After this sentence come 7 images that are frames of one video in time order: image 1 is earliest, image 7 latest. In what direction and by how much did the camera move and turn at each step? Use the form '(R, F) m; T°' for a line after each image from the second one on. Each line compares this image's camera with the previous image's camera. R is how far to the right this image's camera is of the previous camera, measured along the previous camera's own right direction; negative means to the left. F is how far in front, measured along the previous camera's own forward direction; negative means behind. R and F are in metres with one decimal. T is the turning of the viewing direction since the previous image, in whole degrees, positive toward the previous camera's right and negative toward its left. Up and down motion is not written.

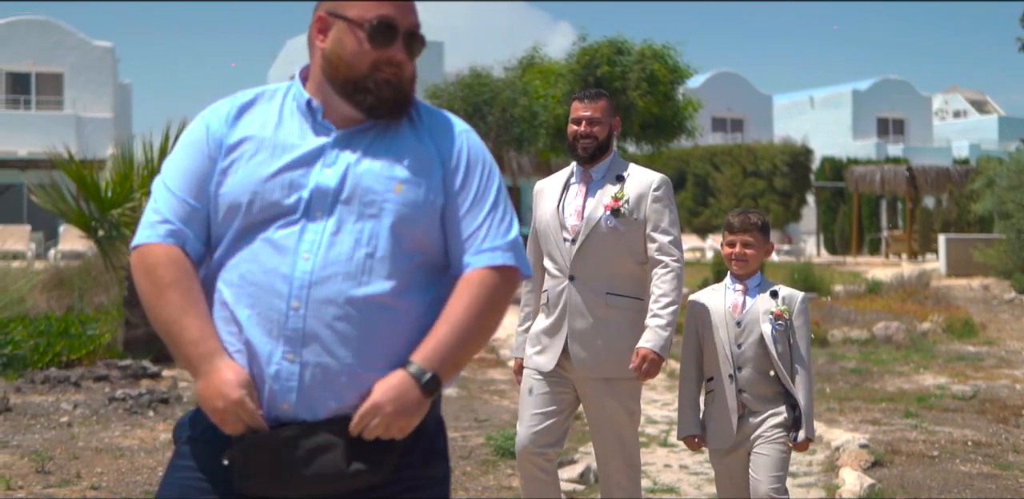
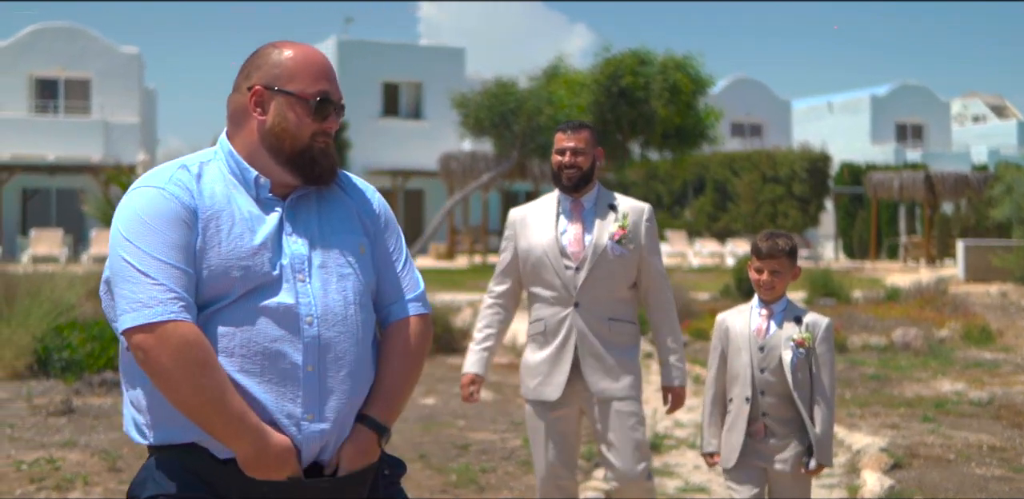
(-0.1, -0.4) m; -1°
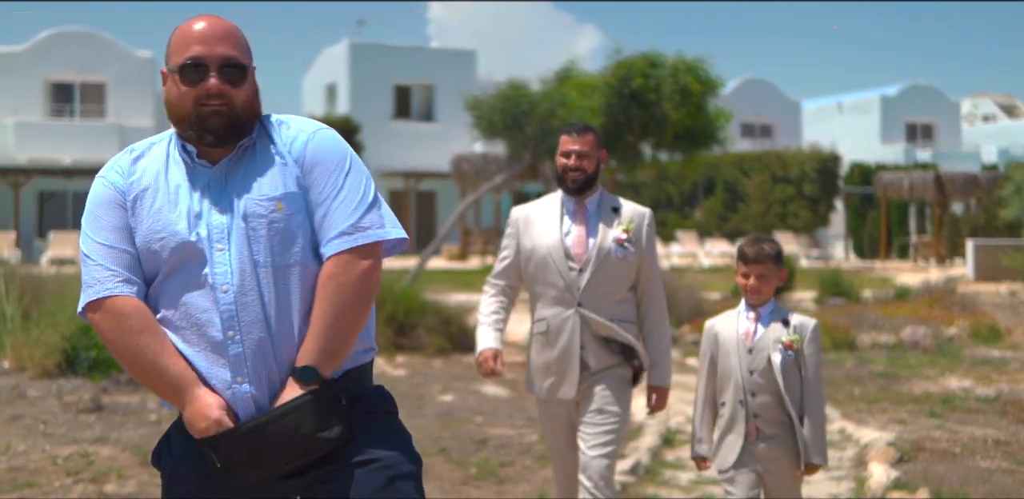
(0.0, -0.2) m; 0°
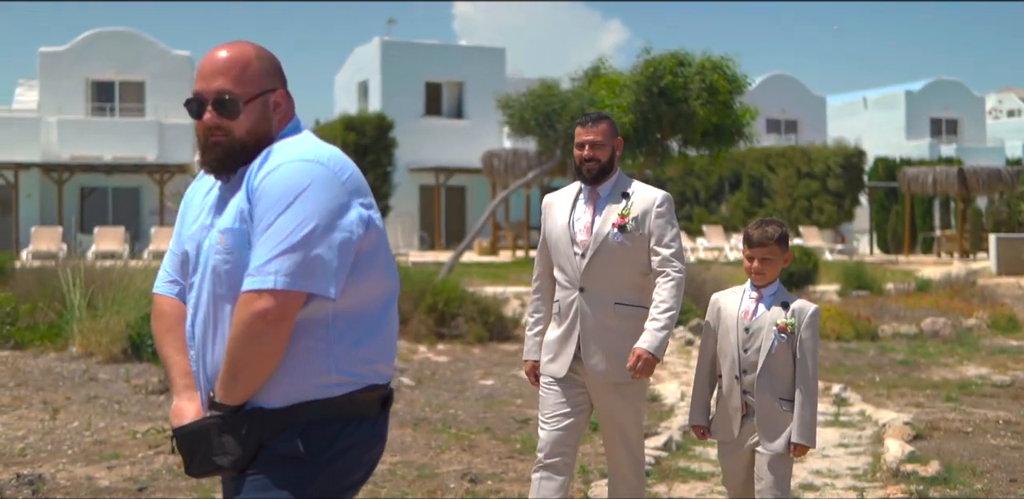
(-0.1, -0.6) m; -1°
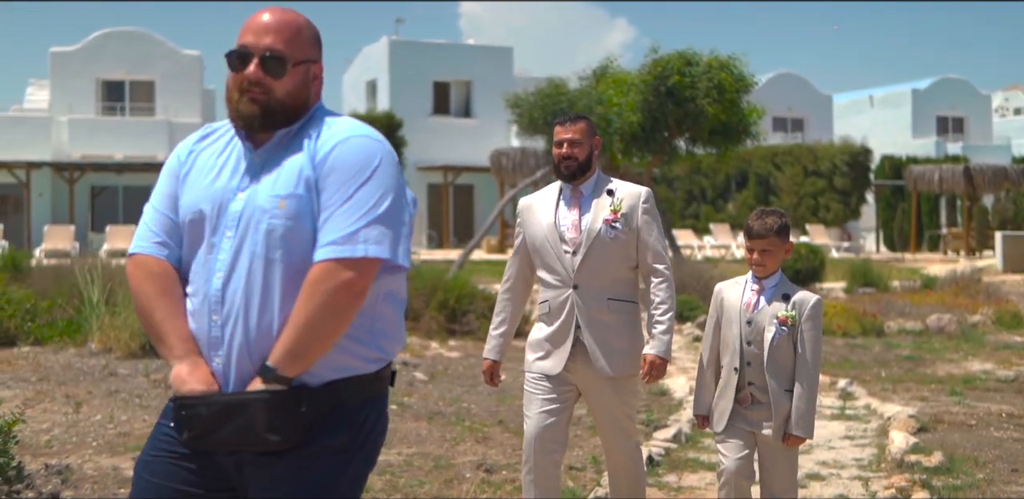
(0.0, -0.2) m; 0°
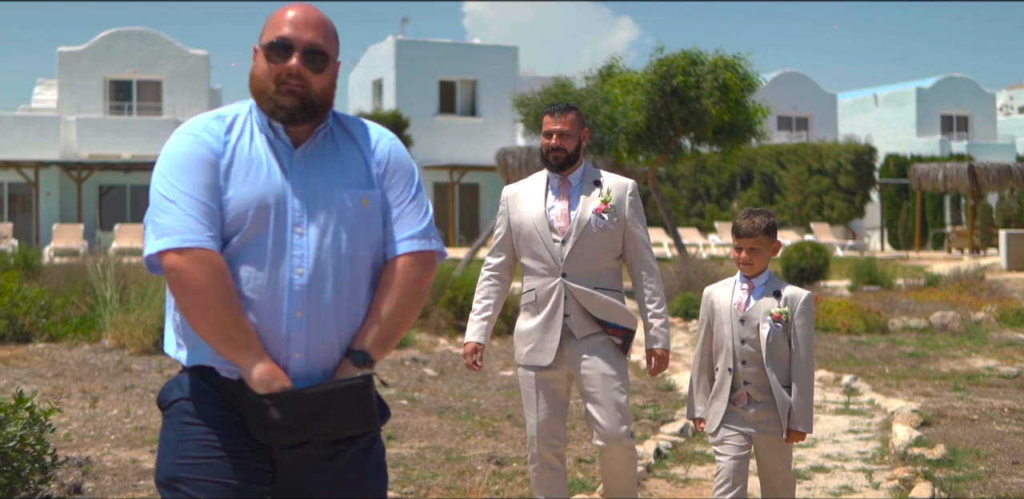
(0.0, -0.1) m; 0°
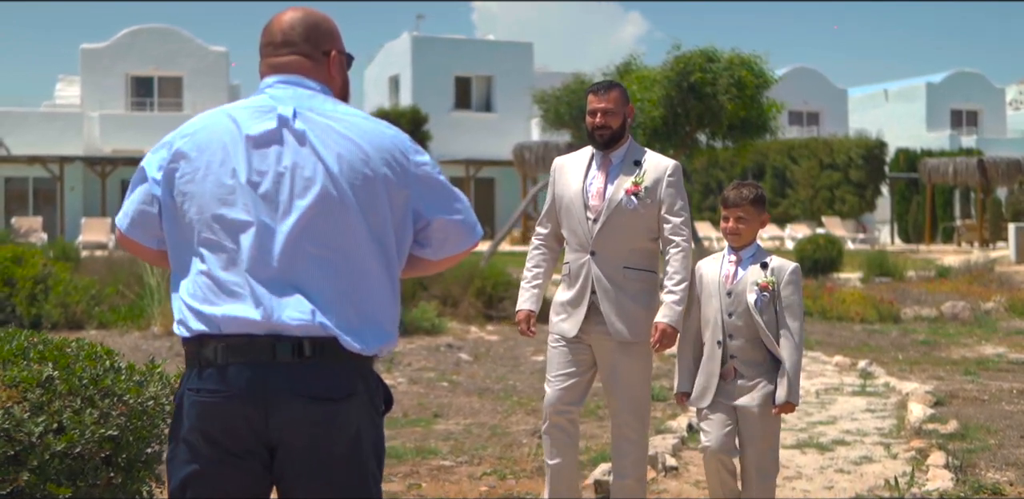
(-0.2, -0.5) m; 0°
